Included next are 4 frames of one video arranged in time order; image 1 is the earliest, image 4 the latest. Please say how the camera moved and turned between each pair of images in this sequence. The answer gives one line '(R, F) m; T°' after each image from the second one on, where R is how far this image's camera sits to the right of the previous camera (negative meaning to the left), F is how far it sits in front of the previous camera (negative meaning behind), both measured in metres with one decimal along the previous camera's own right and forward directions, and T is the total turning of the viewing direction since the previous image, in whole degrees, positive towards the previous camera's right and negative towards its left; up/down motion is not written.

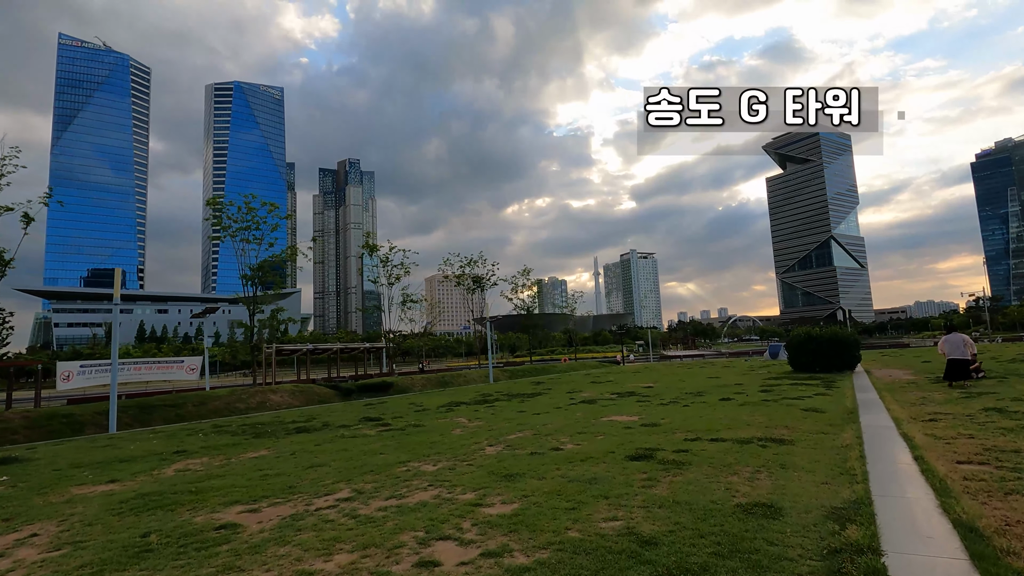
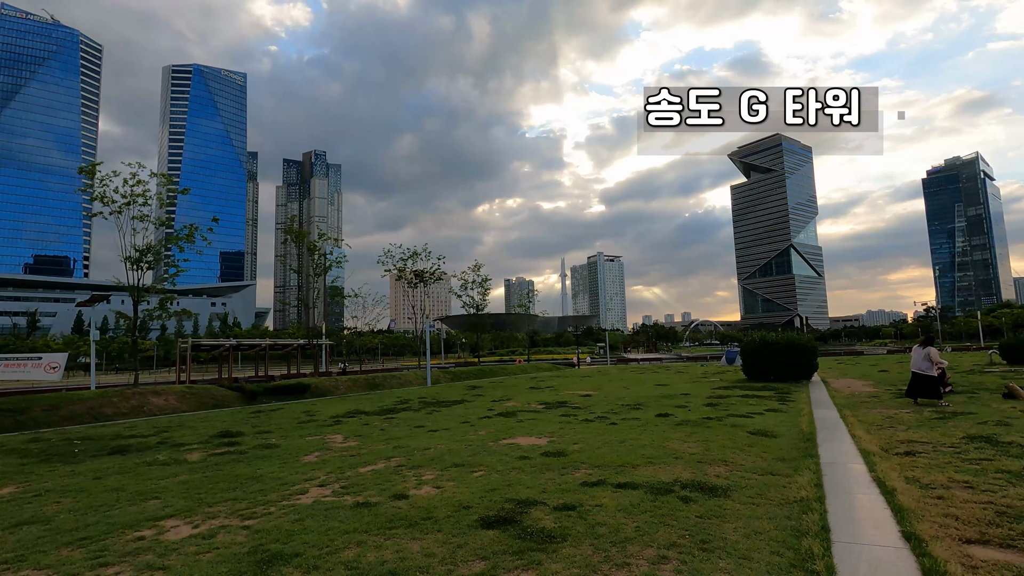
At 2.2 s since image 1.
(+1.4, +2.2) m; +3°
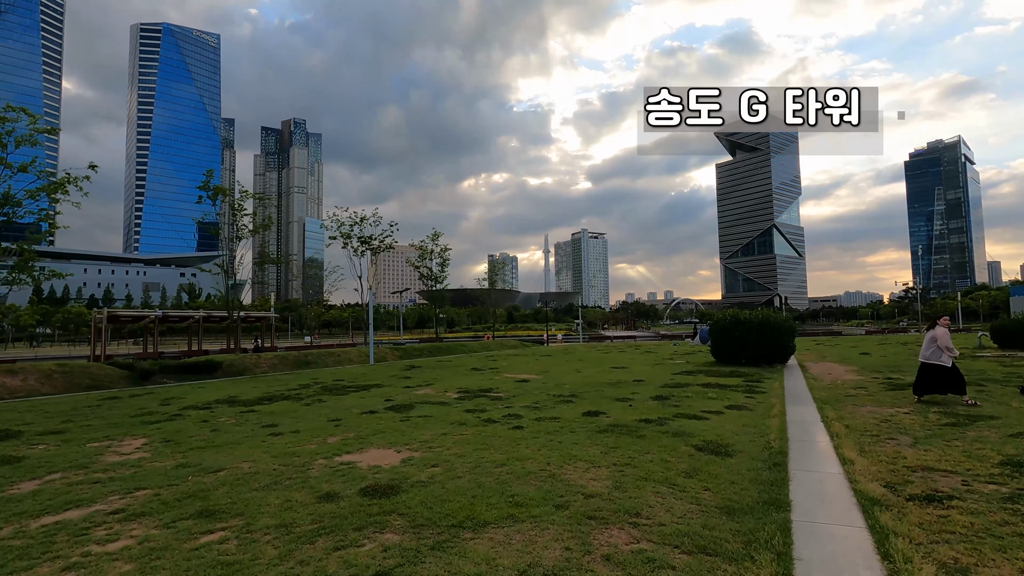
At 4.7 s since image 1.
(+1.5, +2.6) m; +2°
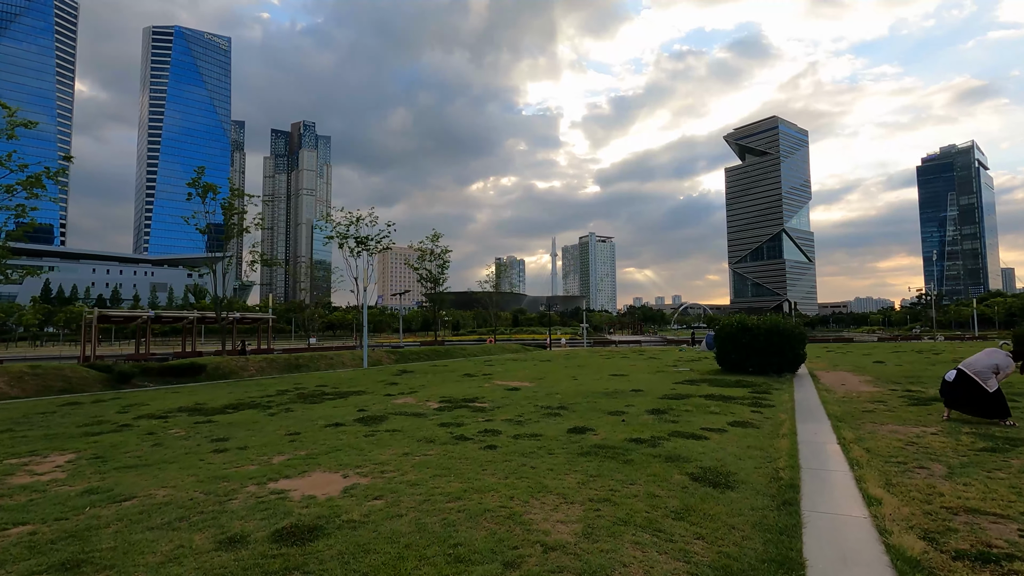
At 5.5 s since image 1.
(+0.4, +0.8) m; -1°
